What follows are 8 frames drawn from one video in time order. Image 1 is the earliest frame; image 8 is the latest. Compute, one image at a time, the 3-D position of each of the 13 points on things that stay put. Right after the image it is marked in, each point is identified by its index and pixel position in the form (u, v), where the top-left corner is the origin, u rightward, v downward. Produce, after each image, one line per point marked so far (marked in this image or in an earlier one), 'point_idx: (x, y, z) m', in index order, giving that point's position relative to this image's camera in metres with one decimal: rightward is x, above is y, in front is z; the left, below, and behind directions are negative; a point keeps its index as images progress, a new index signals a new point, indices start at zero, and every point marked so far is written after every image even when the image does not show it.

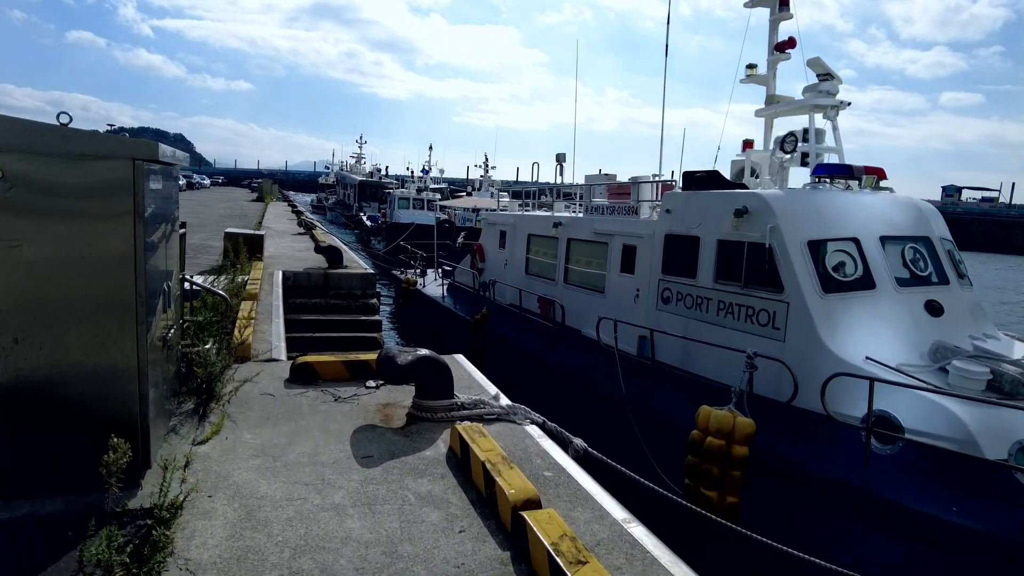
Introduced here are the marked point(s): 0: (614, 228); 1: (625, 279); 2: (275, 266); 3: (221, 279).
0: (+1.4, +0.8, +8.5) m
1: (+1.4, +0.1, +8.3) m
2: (-3.6, +0.3, +10.0) m
3: (-3.3, +0.1, +7.3) m
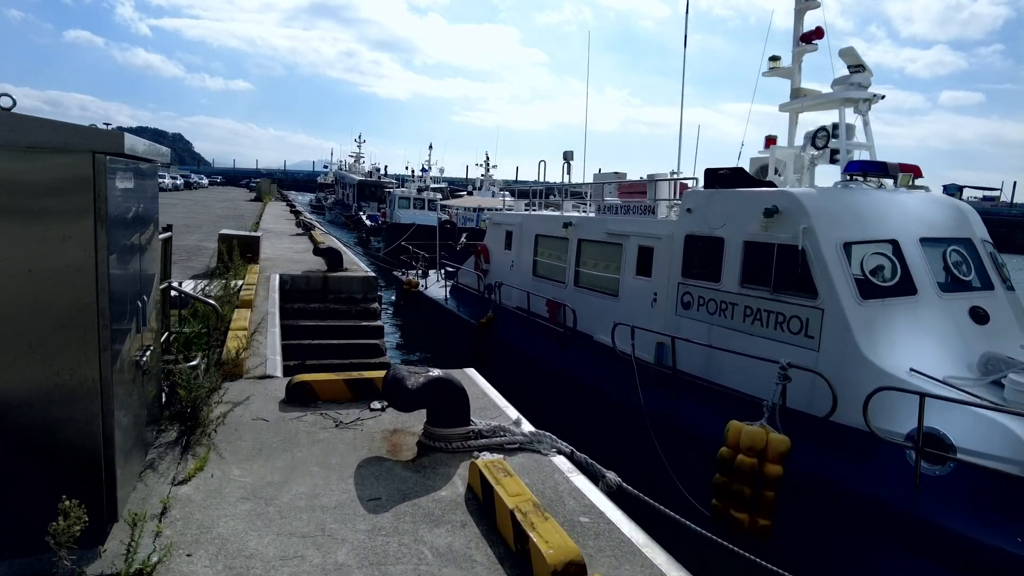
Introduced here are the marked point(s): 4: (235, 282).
0: (+1.5, +0.7, +8.1) m
1: (+1.6, +0.1, +7.9) m
2: (-3.5, +0.3, +9.5) m
3: (-3.1, 0.0, +6.9) m
4: (-3.1, +0.1, +7.4) m
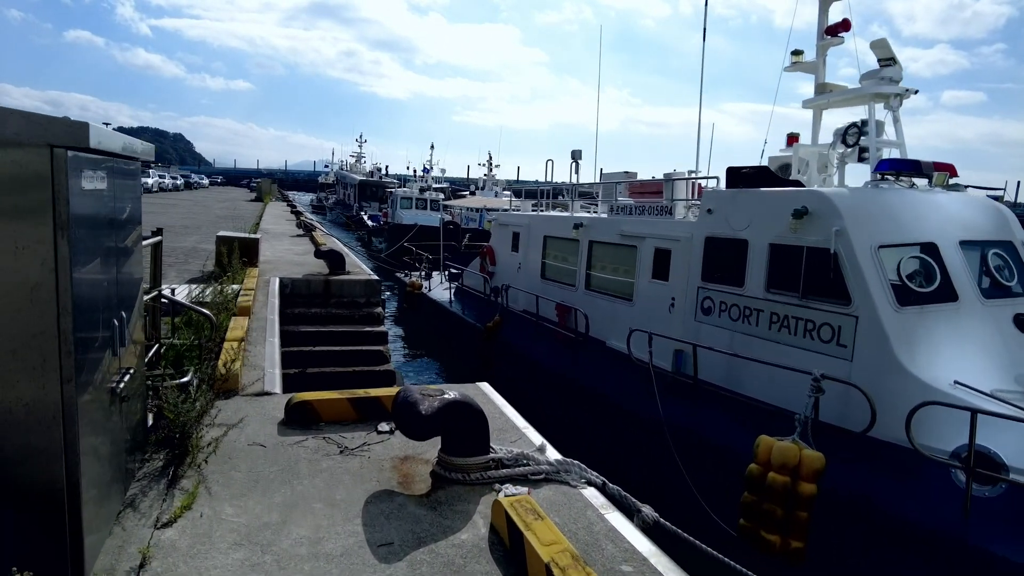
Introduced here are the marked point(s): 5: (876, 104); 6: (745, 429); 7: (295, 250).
0: (+1.6, +0.7, +7.7) m
1: (+1.7, 0.0, +7.5) m
2: (-3.4, +0.2, +9.2) m
3: (-3.0, 0.0, +6.6) m
4: (-3.0, 0.0, +7.0) m
5: (+3.6, +1.8, +6.4) m
6: (+2.0, -1.2, +5.7) m
7: (-4.0, +0.7, +11.8) m
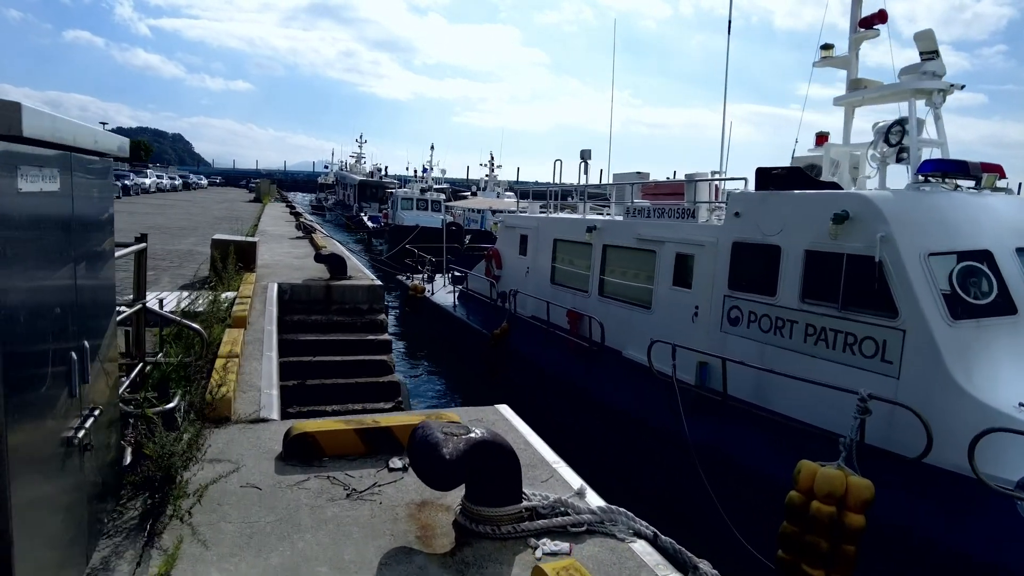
0: (+1.8, +0.6, +7.3) m
1: (+1.8, -0.1, +7.1) m
2: (-3.3, +0.1, +8.8) m
3: (-2.9, -0.1, +6.1) m
4: (-2.9, -0.1, +6.6) m
5: (+3.8, +1.7, +6.0) m
6: (+2.2, -1.3, +5.3) m
7: (-3.8, +0.6, +11.4) m
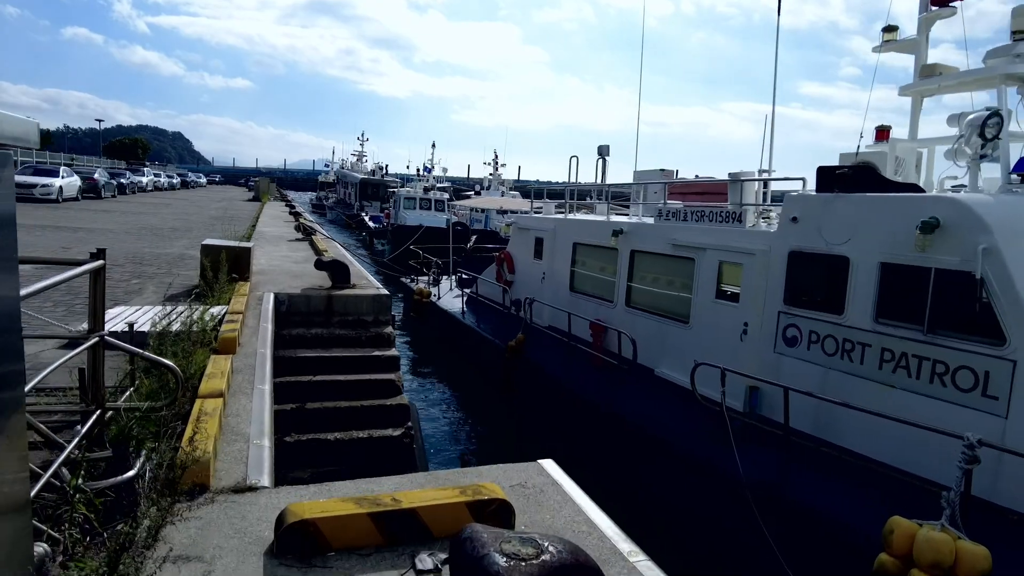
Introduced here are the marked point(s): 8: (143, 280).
0: (+2.0, +0.5, +6.6) m
1: (+2.1, -0.2, +6.3) m
2: (-3.0, 0.0, +8.0) m
3: (-2.6, -0.2, +5.4) m
4: (-2.6, -0.2, +5.8) m
5: (+4.0, +1.6, +5.2) m
6: (+2.4, -1.4, +4.5) m
7: (-3.6, +0.5, +10.6) m
8: (-4.6, +0.1, +8.1) m
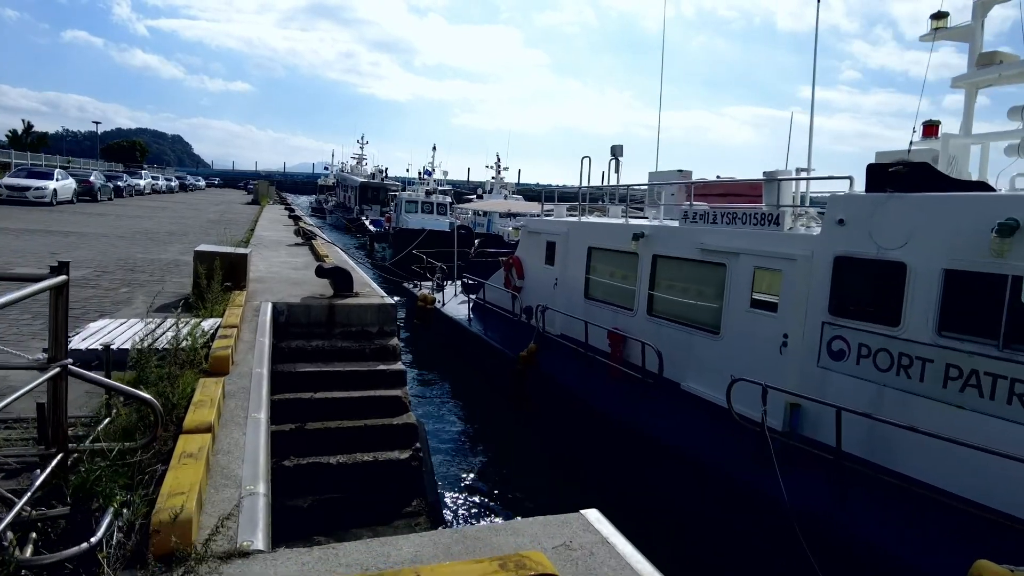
0: (+2.1, +0.4, +6.1) m
1: (+2.2, -0.3, +5.8) m
2: (-2.9, -0.1, +7.5) m
3: (-2.5, -0.3, +4.9) m
4: (-2.5, -0.3, +5.3) m
5: (+4.2, +1.5, +4.8) m
6: (+2.6, -1.5, +4.0) m
7: (-3.4, +0.4, +10.1) m
8: (-4.4, 0.0, +7.6) m
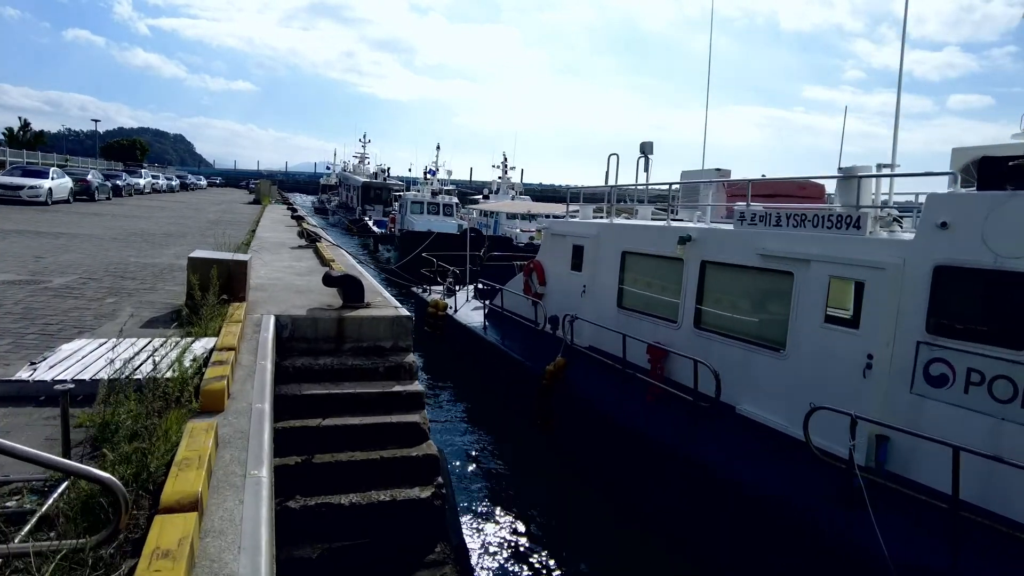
0: (+2.5, +0.3, +5.3) m
1: (+2.5, -0.4, +5.1) m
2: (-2.6, -0.2, +6.7) m
3: (-2.2, -0.4, +4.1) m
4: (-2.2, -0.4, +4.6) m
5: (+4.5, +1.4, +4.0) m
6: (+2.9, -1.6, +3.3) m
7: (-3.1, +0.3, +9.4) m
8: (-4.1, -0.1, +6.8) m
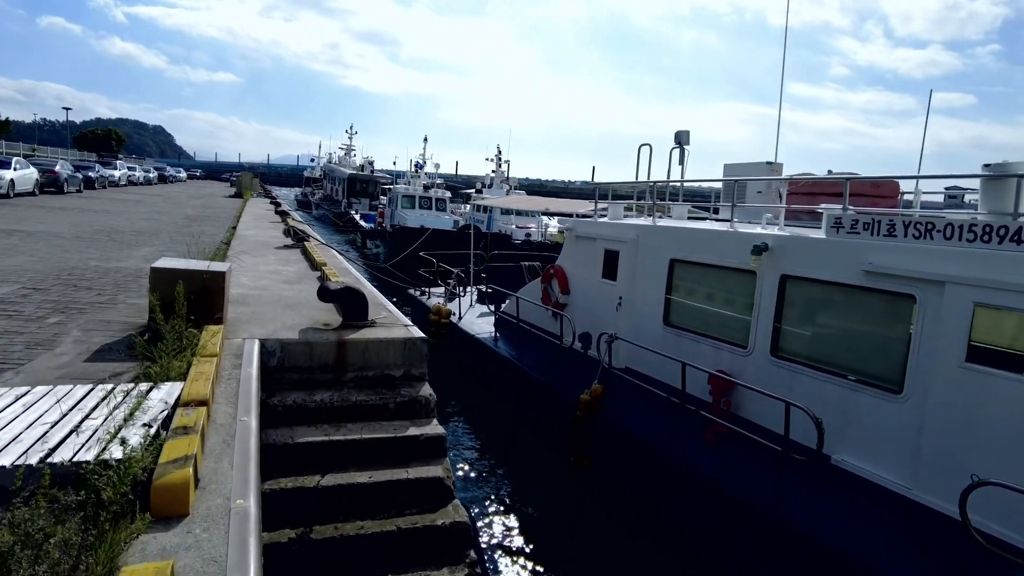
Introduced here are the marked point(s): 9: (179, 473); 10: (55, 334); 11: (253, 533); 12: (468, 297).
0: (+2.8, +0.1, +4.2) m
1: (+2.9, -0.6, +4.0) m
2: (-2.2, -0.3, +5.5) m
3: (-1.8, -0.6, +2.9) m
4: (-1.8, -0.6, +3.3) m
5: (+4.9, +1.2, +2.9) m
6: (+3.3, -1.8, +2.2) m
7: (-2.9, +0.2, +8.1) m
8: (-3.8, -0.2, +5.5) m
9: (-1.3, -0.7, +2.5) m
10: (-3.5, -0.4, +5.0) m
11: (-1.0, -0.9, +2.5) m
12: (-0.8, -0.2, +12.2) m
